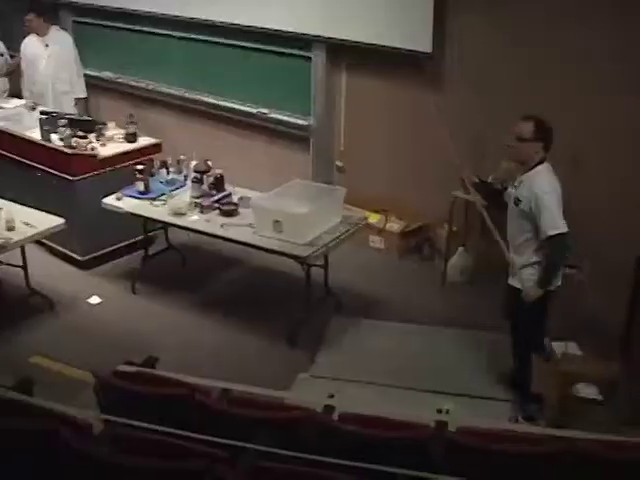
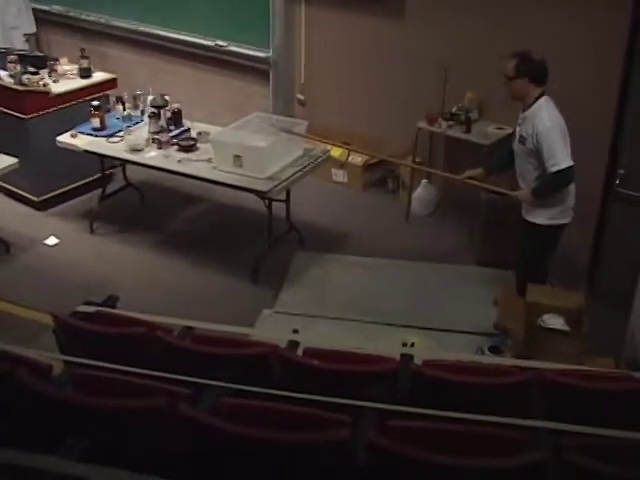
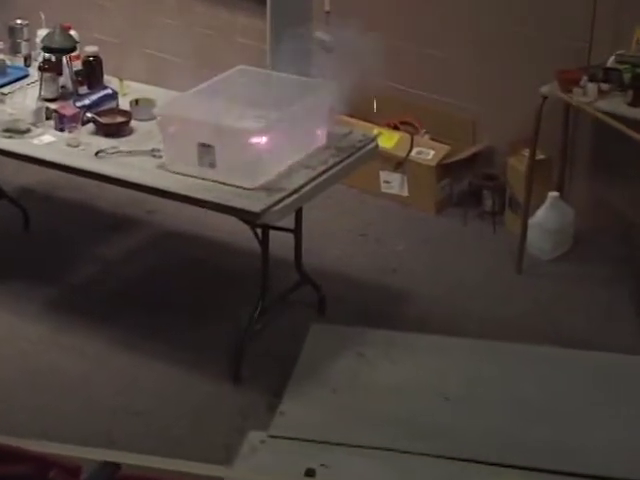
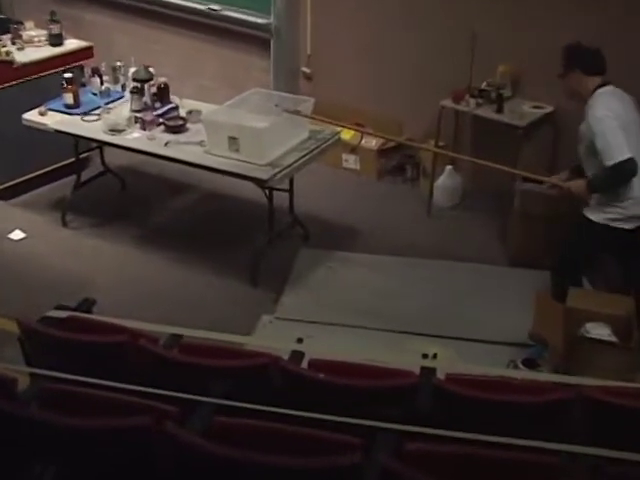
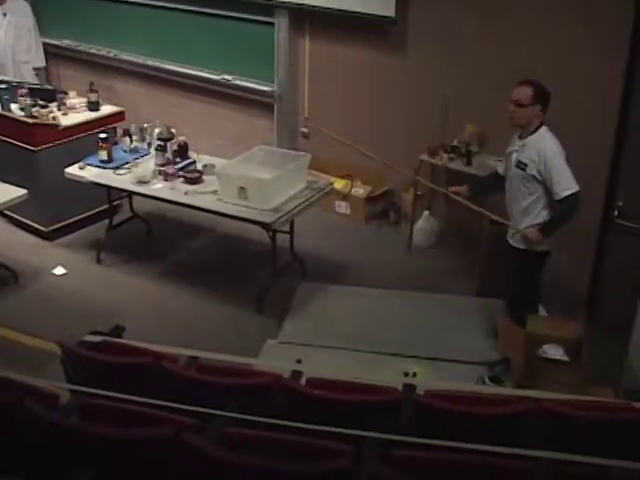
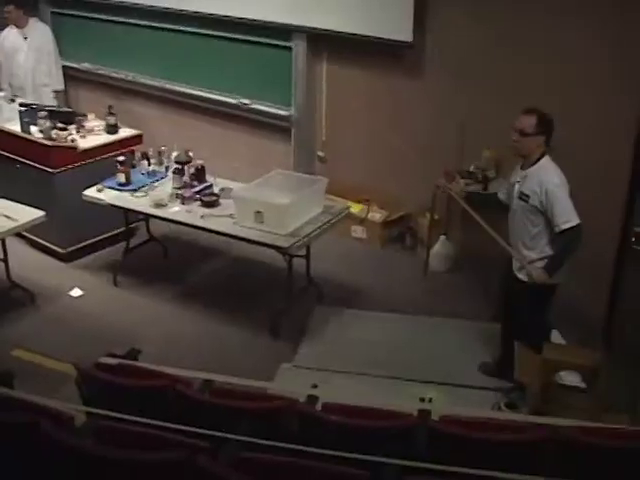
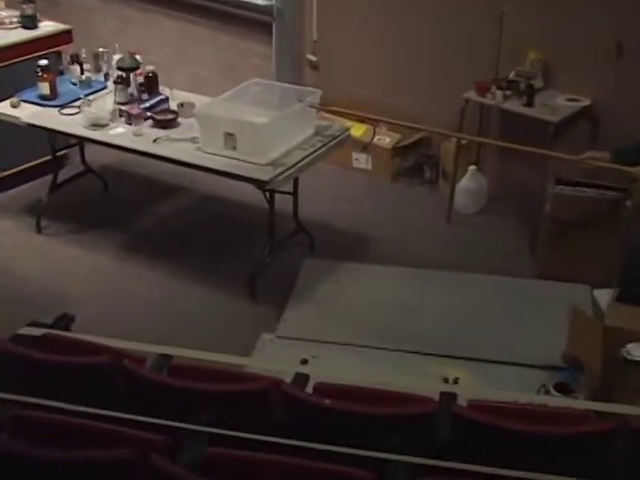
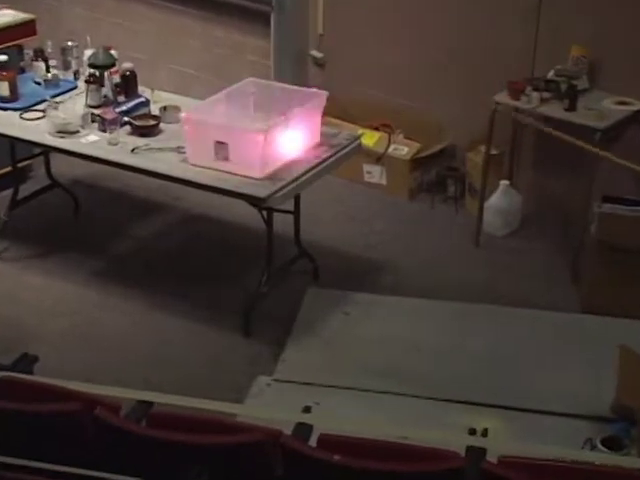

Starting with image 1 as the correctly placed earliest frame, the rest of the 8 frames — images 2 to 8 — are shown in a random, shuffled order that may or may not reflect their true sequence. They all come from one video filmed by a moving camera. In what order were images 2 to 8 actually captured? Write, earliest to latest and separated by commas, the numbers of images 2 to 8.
6, 5, 2, 4, 7, 8, 3
